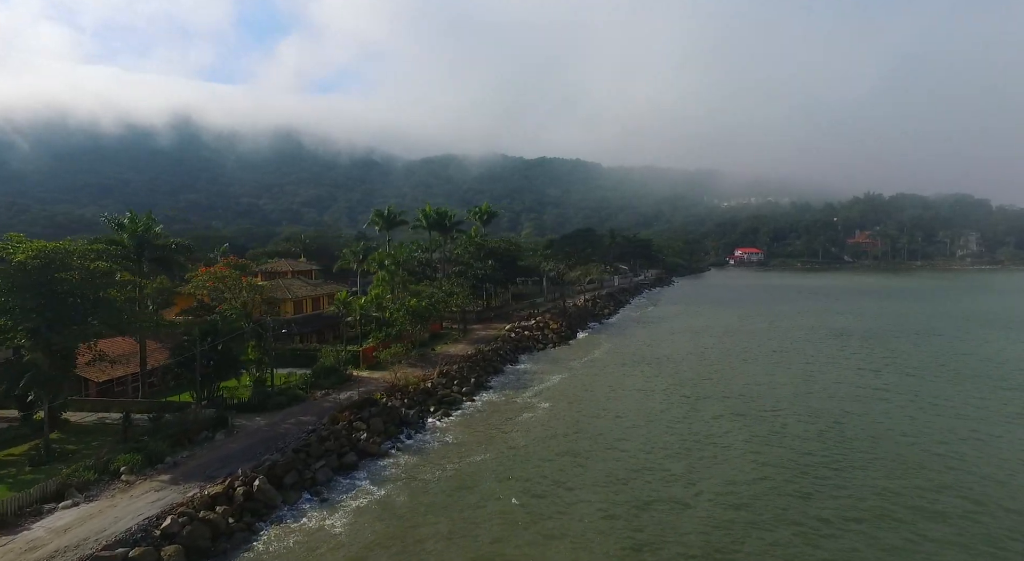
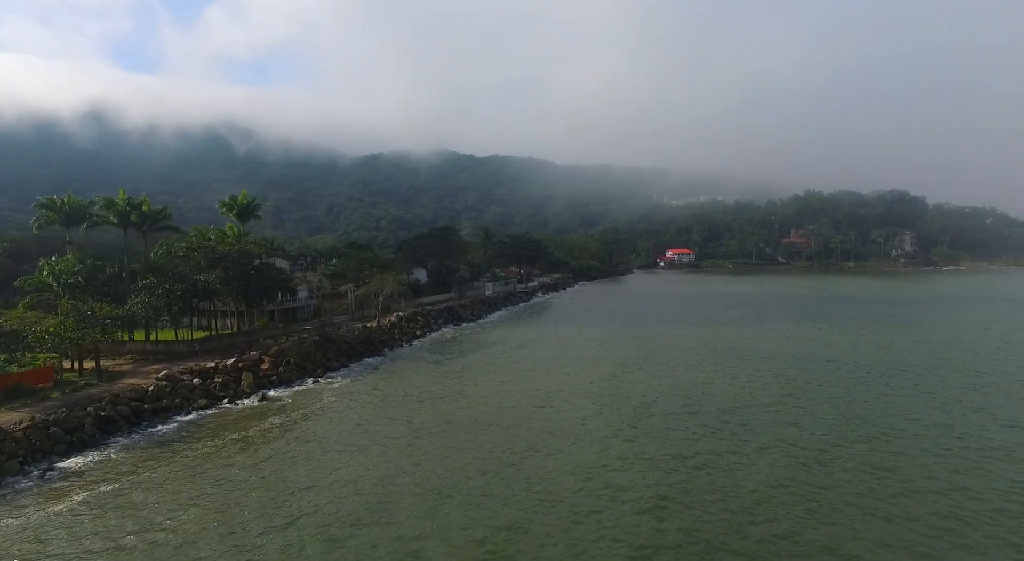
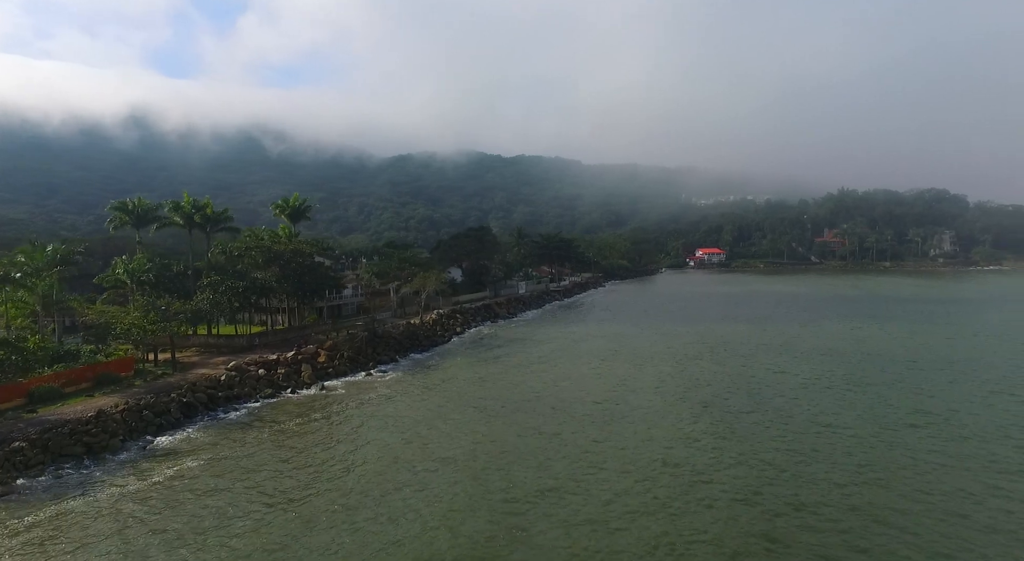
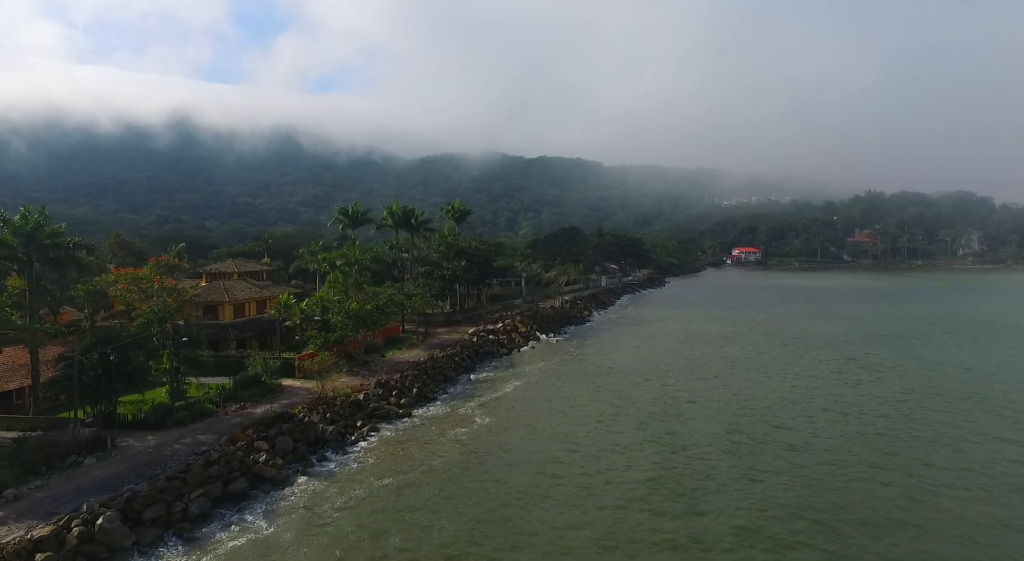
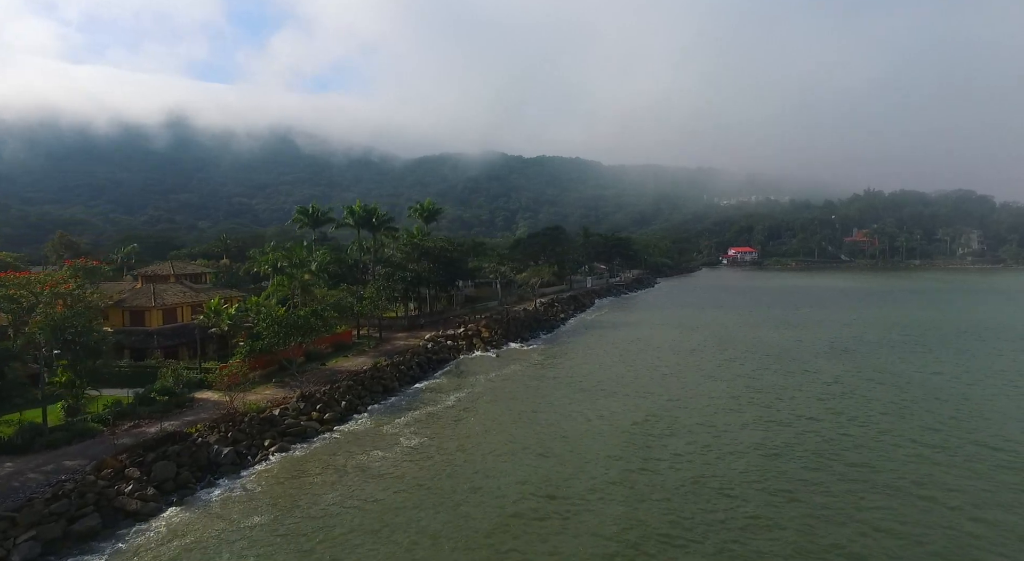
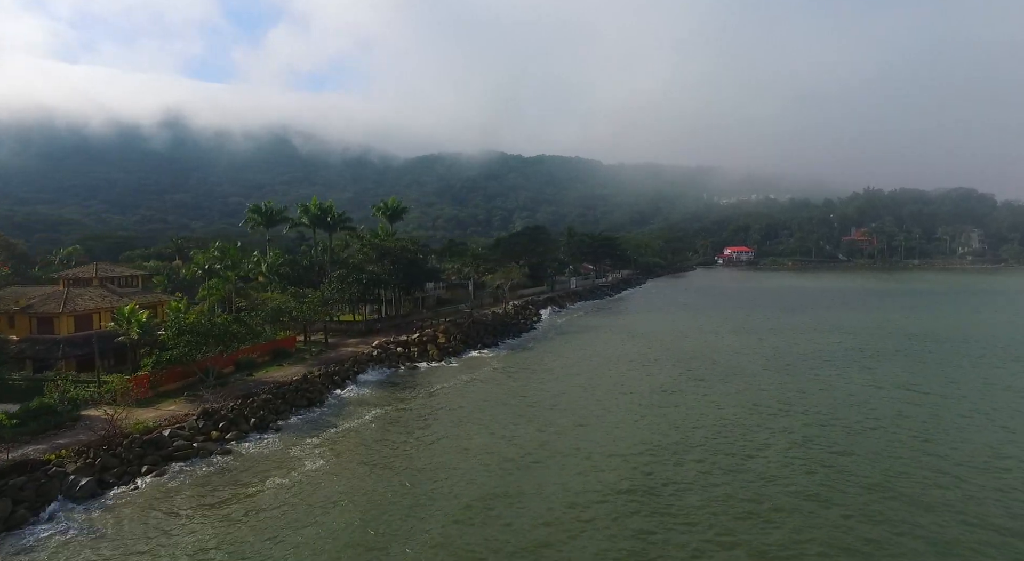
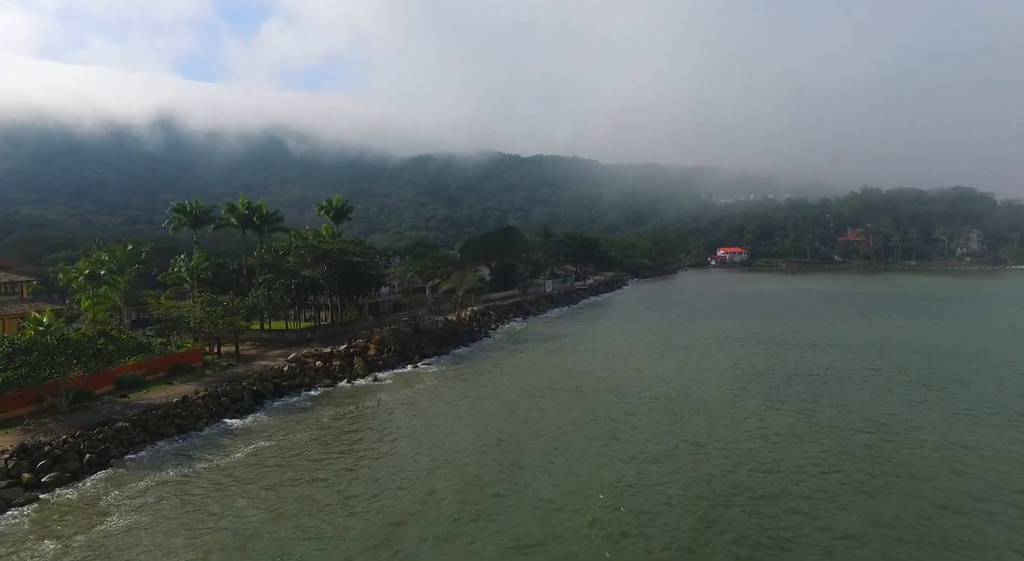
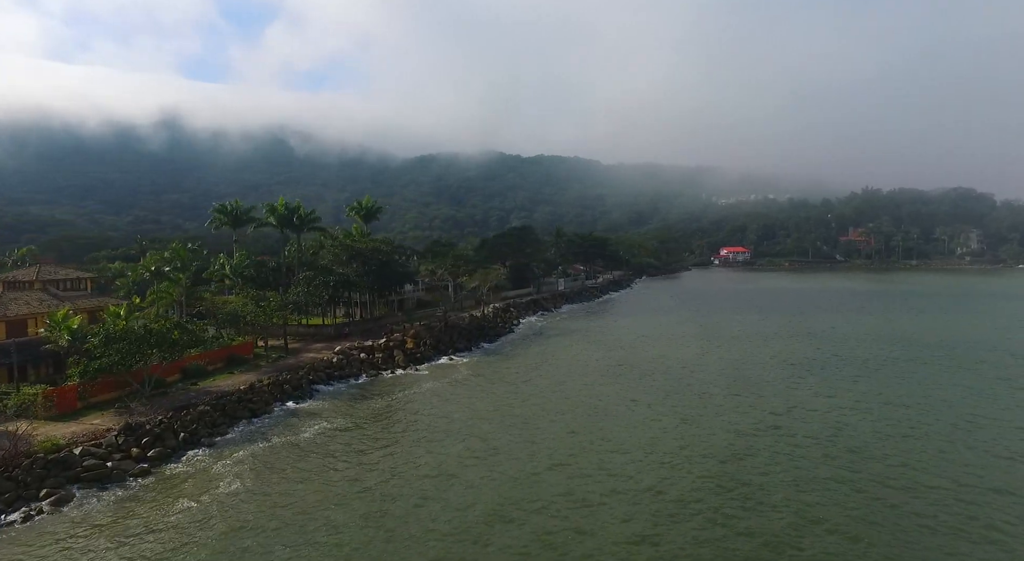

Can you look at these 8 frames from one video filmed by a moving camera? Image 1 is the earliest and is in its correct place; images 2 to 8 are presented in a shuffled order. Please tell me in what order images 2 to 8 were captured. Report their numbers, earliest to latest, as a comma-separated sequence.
4, 5, 6, 8, 7, 3, 2
